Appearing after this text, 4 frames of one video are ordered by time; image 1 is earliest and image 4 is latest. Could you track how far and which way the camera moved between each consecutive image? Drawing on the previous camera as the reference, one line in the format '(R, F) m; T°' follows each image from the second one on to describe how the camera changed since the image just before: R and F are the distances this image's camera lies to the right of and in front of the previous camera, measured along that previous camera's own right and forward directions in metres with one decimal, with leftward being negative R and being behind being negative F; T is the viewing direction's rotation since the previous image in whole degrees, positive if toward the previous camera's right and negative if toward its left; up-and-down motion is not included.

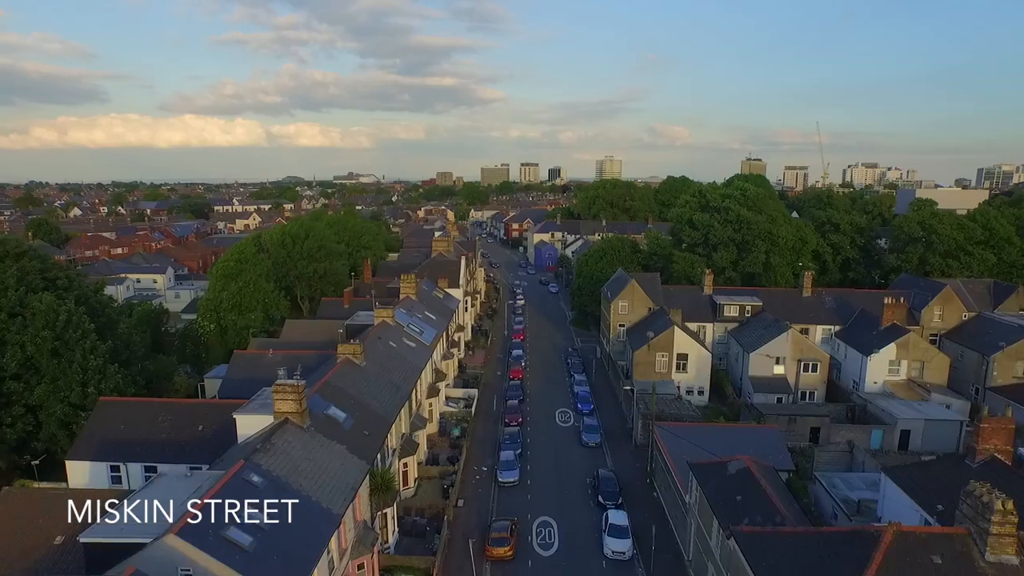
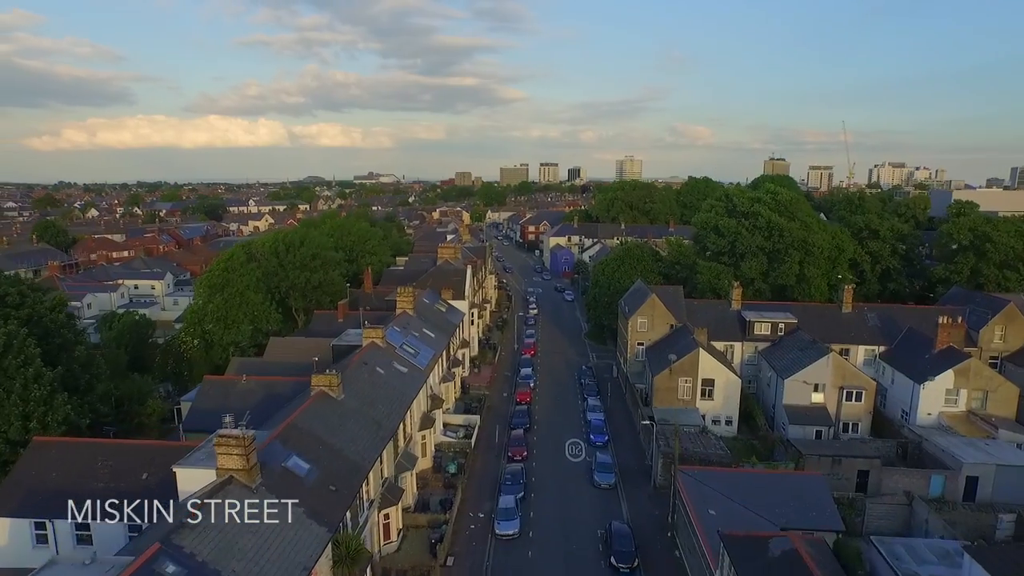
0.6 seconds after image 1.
(+0.8, +4.4) m; -2°
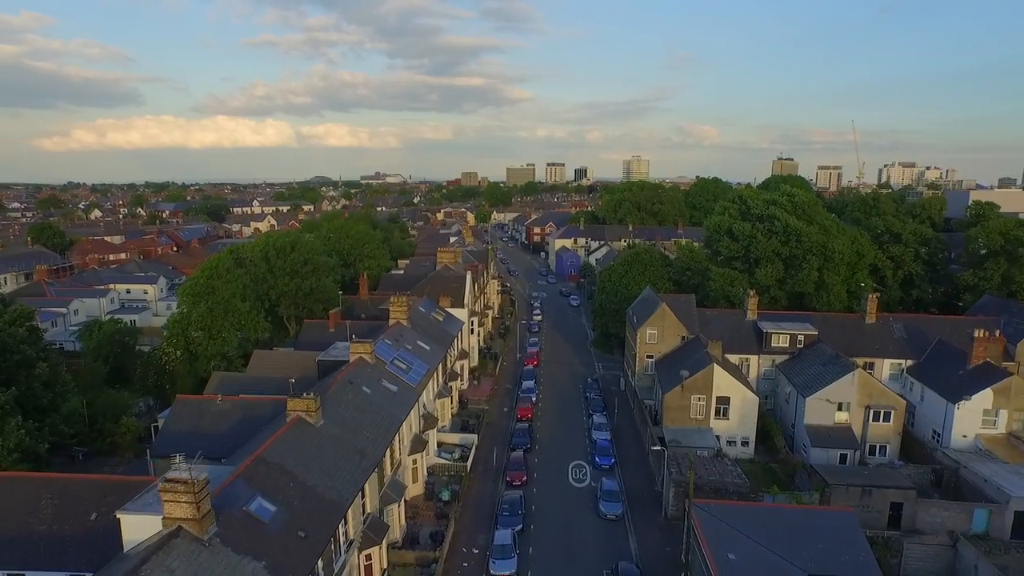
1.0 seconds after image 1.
(+0.4, +2.8) m; -1°
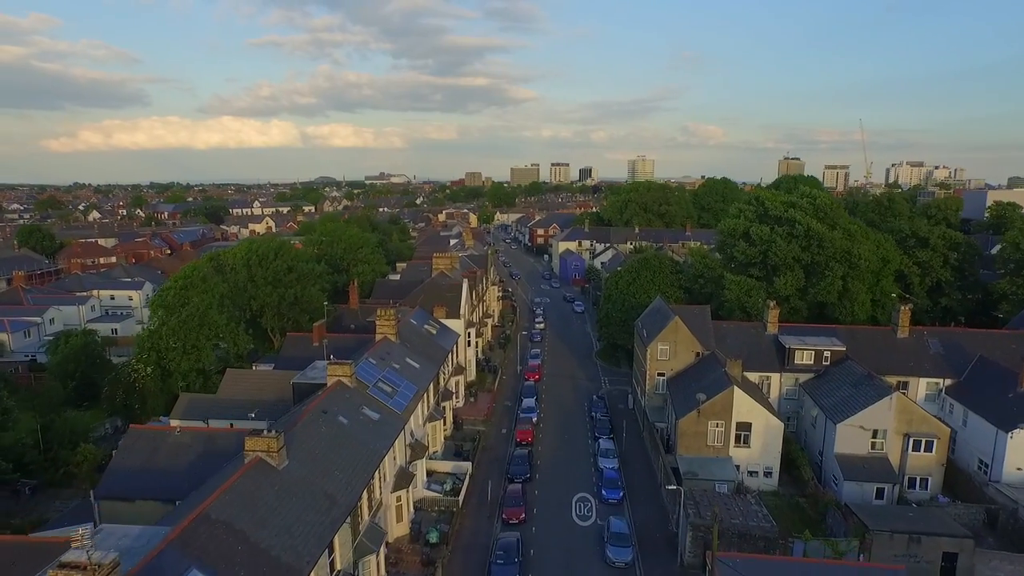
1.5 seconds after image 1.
(+0.4, +3.6) m; 0°
